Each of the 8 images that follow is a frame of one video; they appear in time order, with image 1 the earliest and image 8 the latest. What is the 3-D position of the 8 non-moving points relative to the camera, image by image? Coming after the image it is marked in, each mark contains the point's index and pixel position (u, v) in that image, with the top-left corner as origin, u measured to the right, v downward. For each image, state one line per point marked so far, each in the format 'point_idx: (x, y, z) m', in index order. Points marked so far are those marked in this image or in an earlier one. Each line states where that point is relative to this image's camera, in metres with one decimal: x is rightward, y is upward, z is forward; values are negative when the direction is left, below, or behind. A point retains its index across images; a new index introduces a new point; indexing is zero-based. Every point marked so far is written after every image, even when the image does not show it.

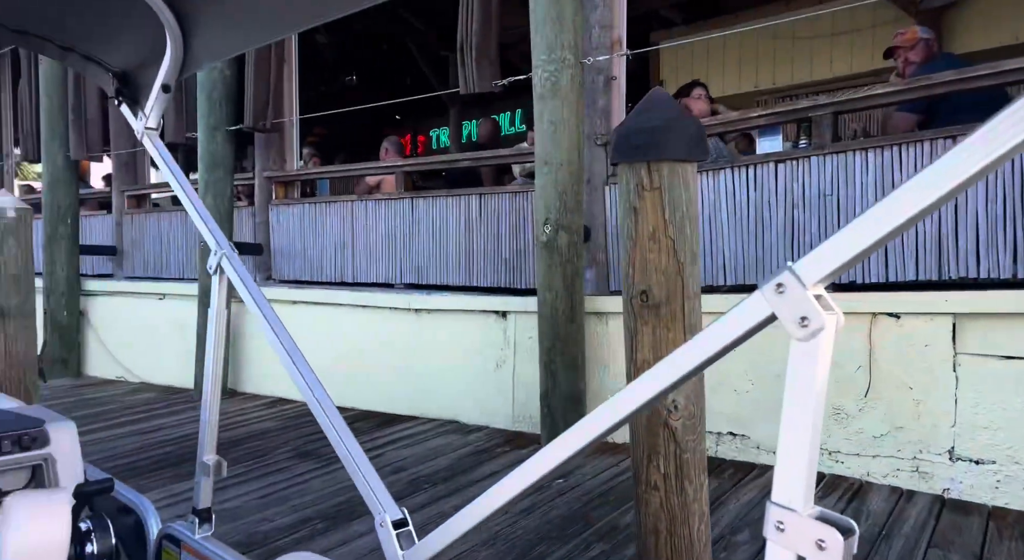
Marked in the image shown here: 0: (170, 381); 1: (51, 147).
0: (-3.1, -0.9, +5.7) m
1: (-4.4, +1.3, +6.1) m
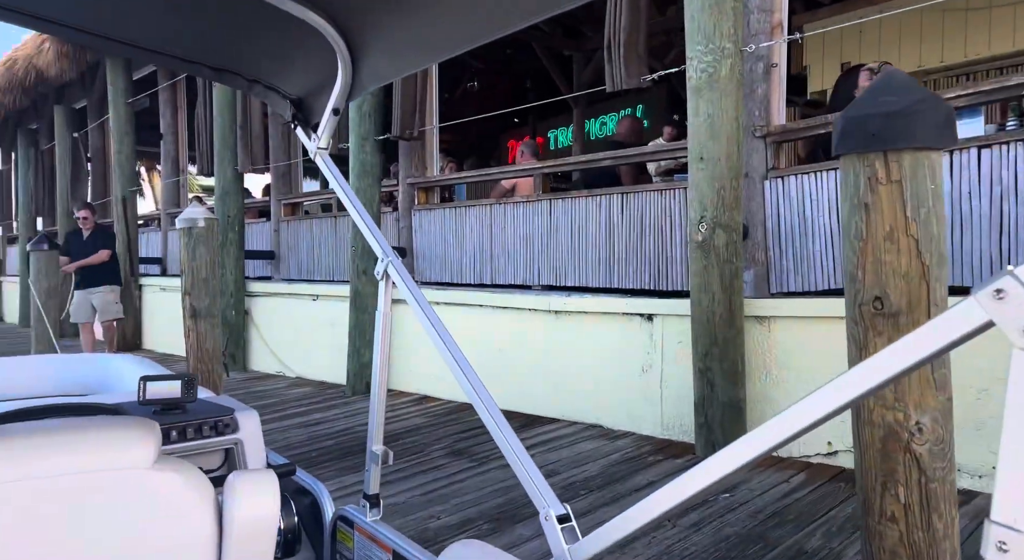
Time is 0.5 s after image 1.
0: (-1.8, -0.9, +6.1) m
1: (-3.1, +1.3, +6.8) m
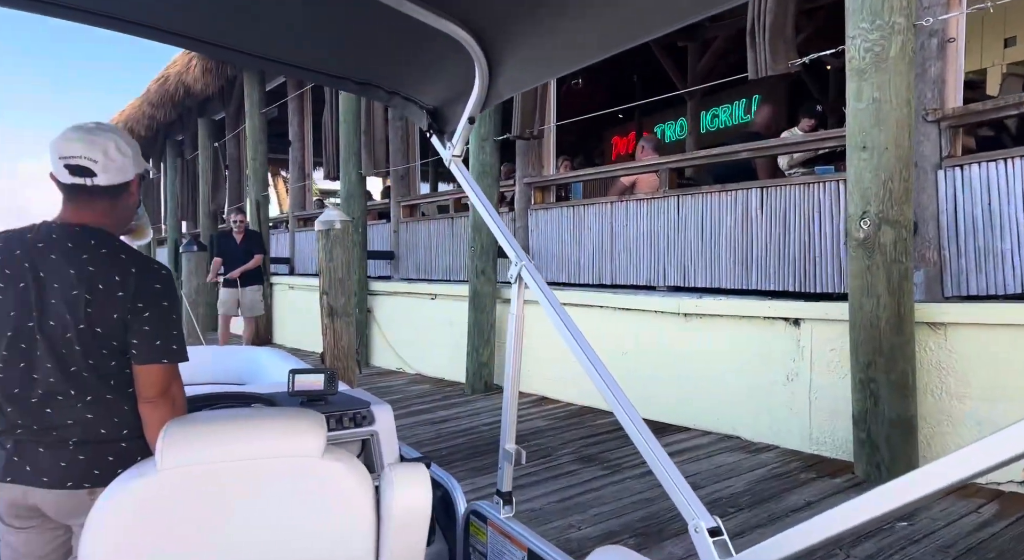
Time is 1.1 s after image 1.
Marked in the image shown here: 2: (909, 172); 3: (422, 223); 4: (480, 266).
0: (-0.7, -0.9, +6.2) m
1: (-1.8, +1.3, +7.1) m
2: (+1.7, +0.5, +2.7) m
3: (-1.0, +0.6, +6.9) m
4: (-0.3, +0.1, +5.2) m
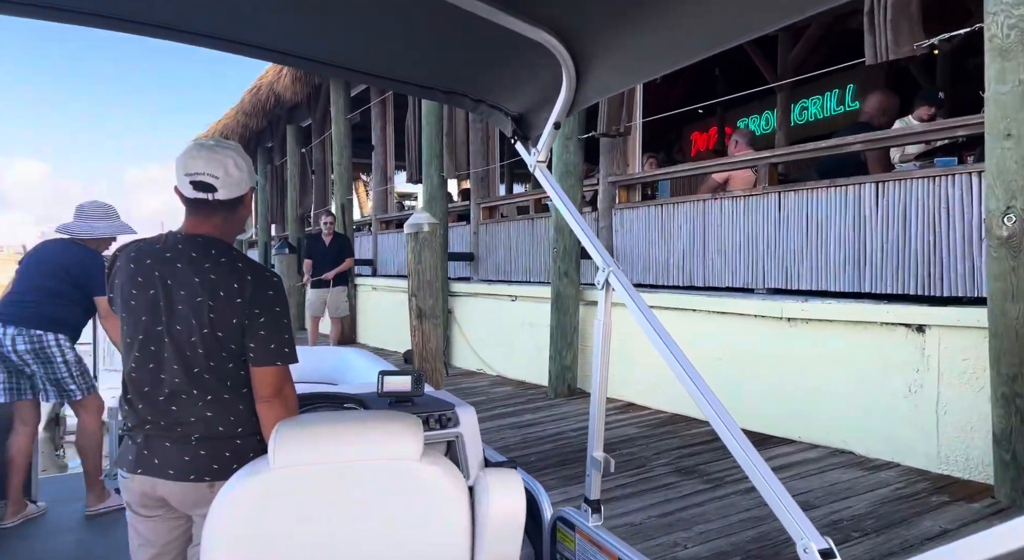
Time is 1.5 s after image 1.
0: (+0.1, -0.9, +6.2) m
1: (-0.9, +1.3, +7.2) m
2: (+2.0, +0.4, +2.4) m
3: (-0.1, +0.6, +6.9) m
4: (+0.4, +0.1, +5.1) m
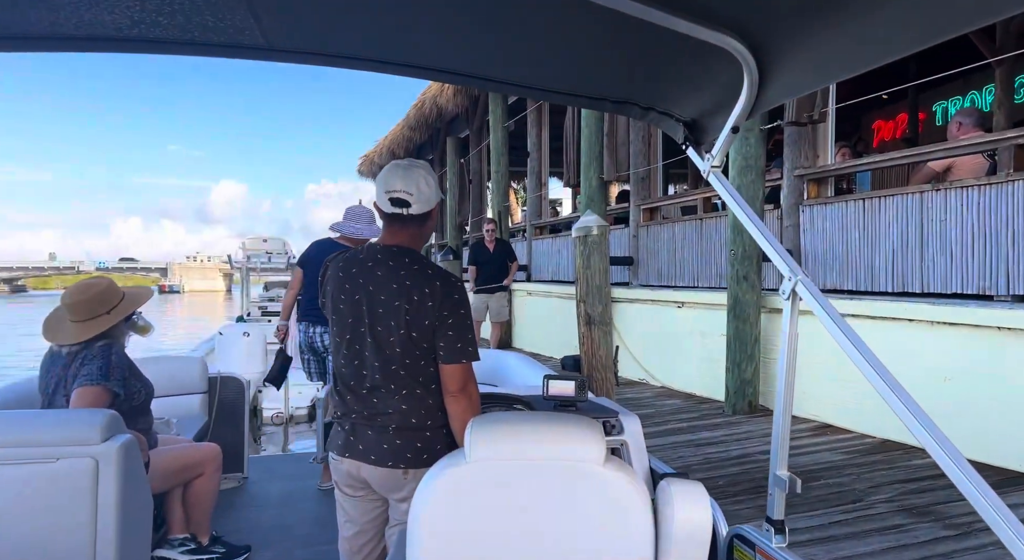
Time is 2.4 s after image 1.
0: (+1.6, -1.0, +5.8) m
1: (+0.8, +1.2, +7.0) m
2: (+2.6, +0.4, +1.7) m
3: (+1.6, +0.5, +6.6) m
4: (+1.7, +0.1, +4.7) m
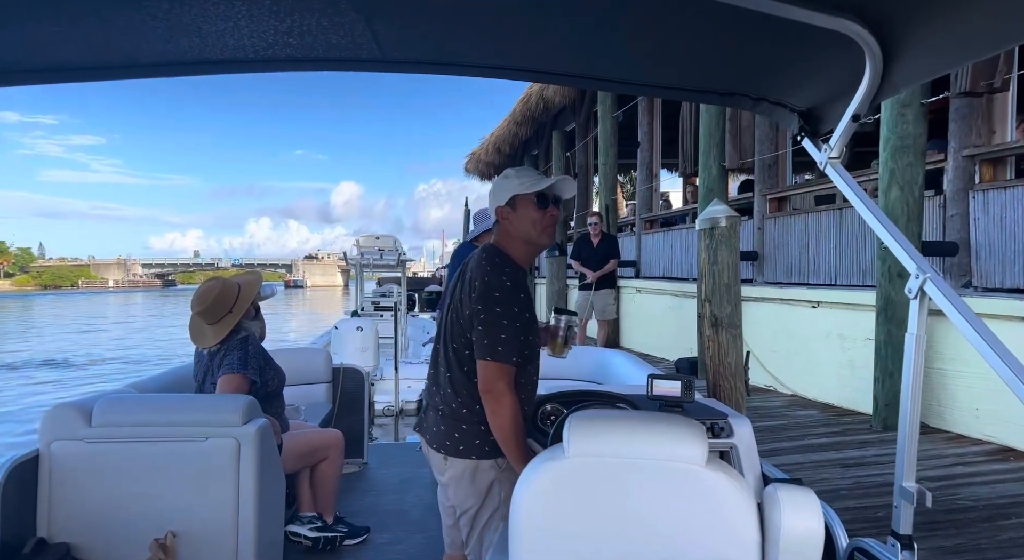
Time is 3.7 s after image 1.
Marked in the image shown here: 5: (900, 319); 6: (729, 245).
0: (+2.6, -1.0, +5.2) m
1: (+2.0, +1.2, +6.5) m
2: (+2.9, +0.4, +1.0) m
3: (+2.7, +0.6, +6.0) m
4: (+2.4, +0.1, +4.1) m
5: (+2.5, -0.2, +4.1) m
6: (+1.2, +0.2, +3.6) m
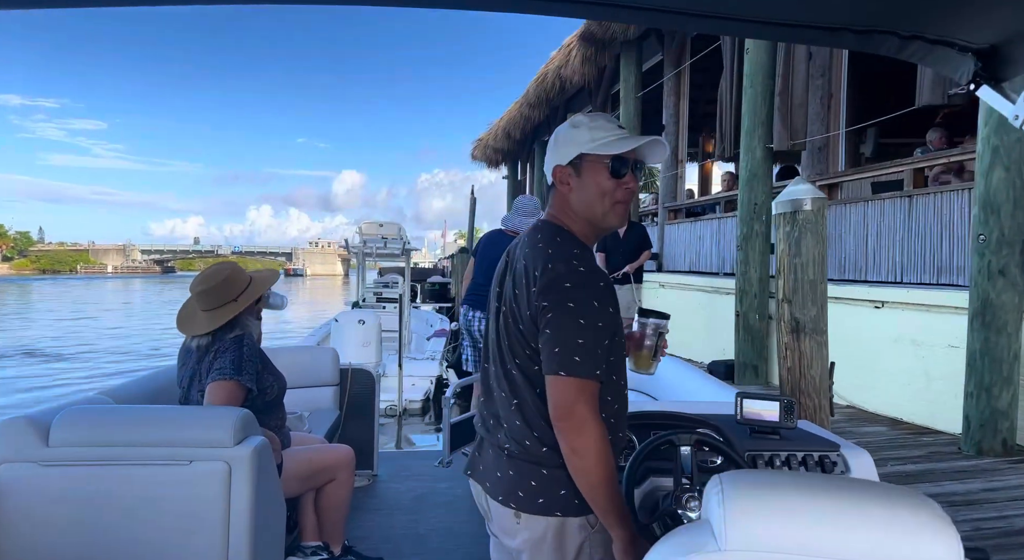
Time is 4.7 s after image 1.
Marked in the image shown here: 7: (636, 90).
0: (+2.7, -0.9, +4.7) m
1: (+2.2, +1.3, +5.9) m
2: (+3.1, +0.4, +0.4) m
3: (+2.9, +0.6, +5.4) m
4: (+2.6, +0.1, +3.5) m
5: (+2.7, -0.2, +3.5) m
6: (+1.4, +0.2, +3.0) m
7: (+1.8, +2.7, +9.1) m
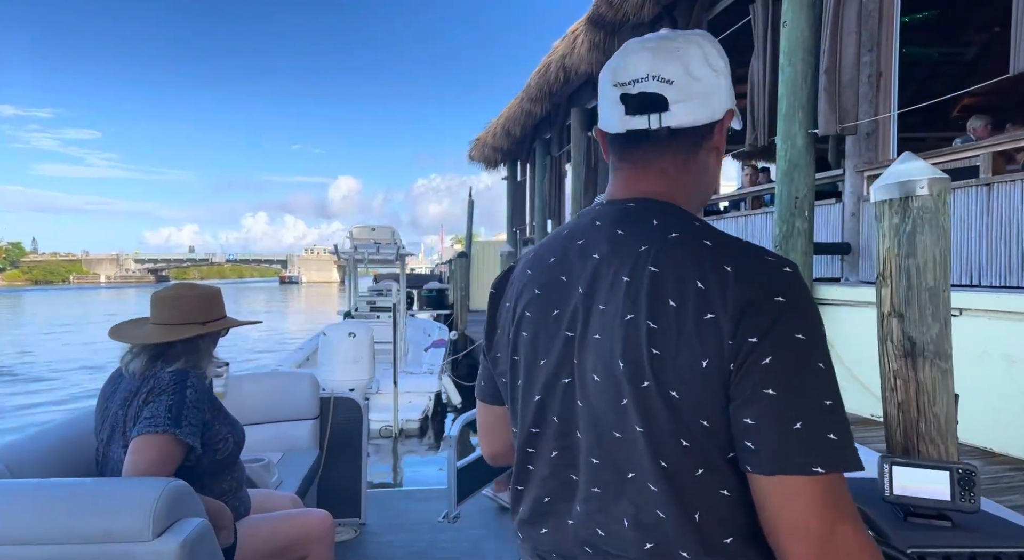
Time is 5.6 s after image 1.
0: (+2.8, -1.0, +3.9) m
1: (+2.3, +1.2, +5.2) m
2: (+3.2, +0.4, -0.3) m
3: (+3.0, +0.6, +4.7) m
4: (+2.7, +0.1, +2.8) m
5: (+2.8, -0.3, +2.8) m
6: (+1.5, +0.2, +2.3) m
7: (+1.8, +2.6, +8.4) m
